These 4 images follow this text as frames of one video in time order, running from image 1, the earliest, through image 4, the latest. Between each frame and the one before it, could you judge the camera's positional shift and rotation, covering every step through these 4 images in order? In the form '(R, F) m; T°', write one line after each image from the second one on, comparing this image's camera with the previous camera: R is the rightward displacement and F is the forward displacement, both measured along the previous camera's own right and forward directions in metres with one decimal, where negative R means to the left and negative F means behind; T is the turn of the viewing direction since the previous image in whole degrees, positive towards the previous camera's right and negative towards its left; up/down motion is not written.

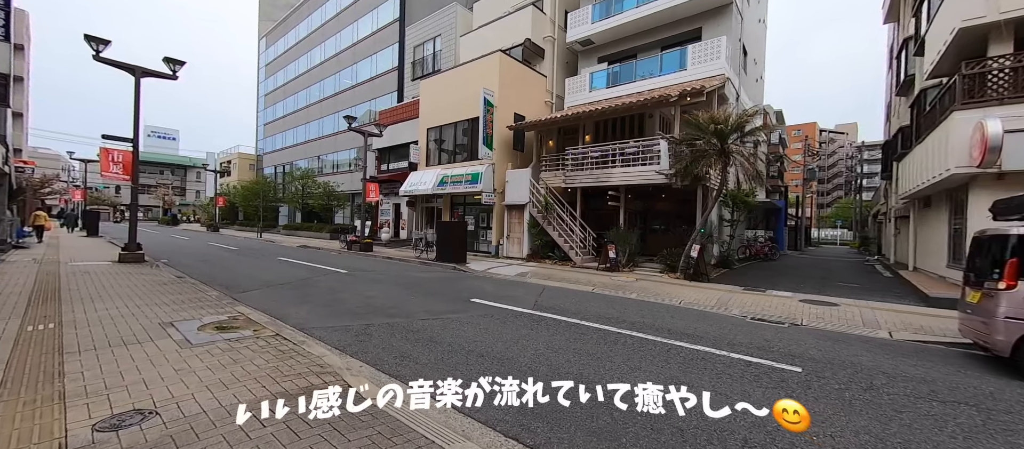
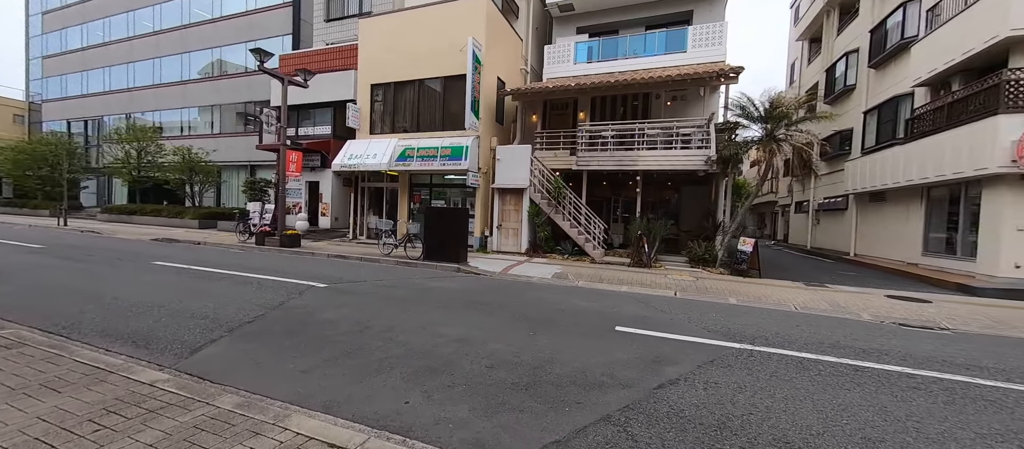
(-4.0, +3.3) m; +19°
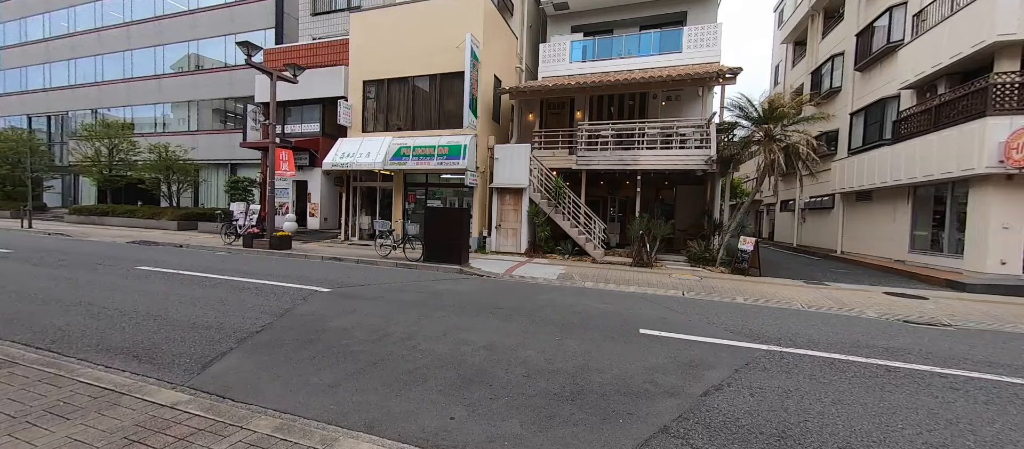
(-0.5, +0.2) m; +3°
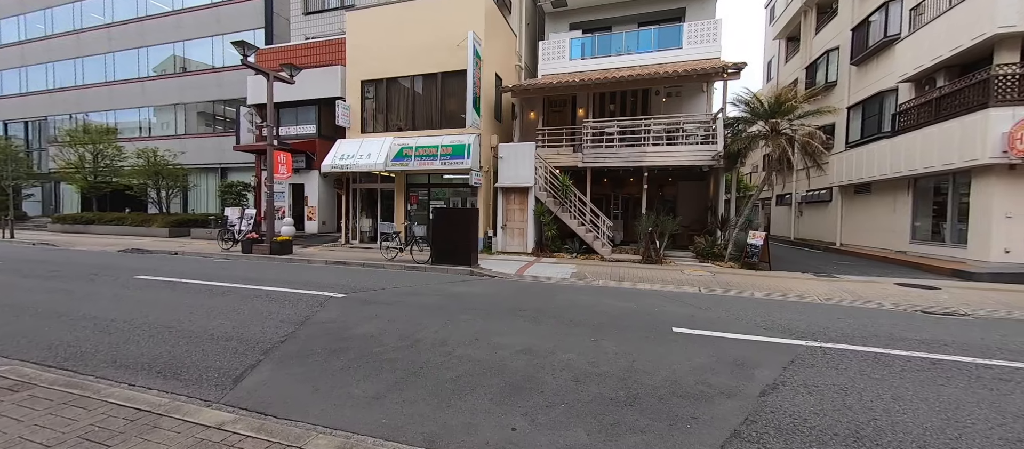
(-0.5, +0.1) m; +1°
